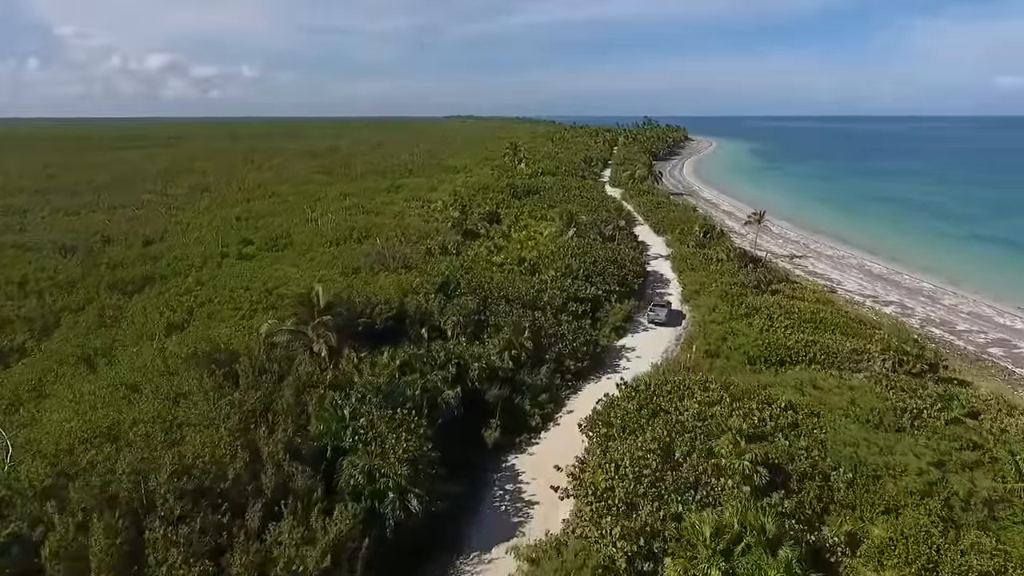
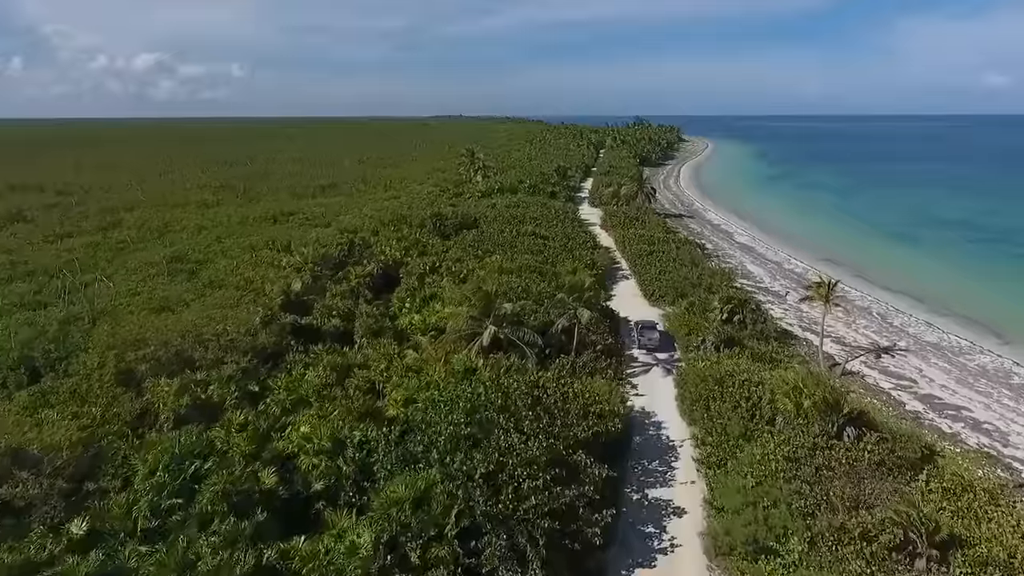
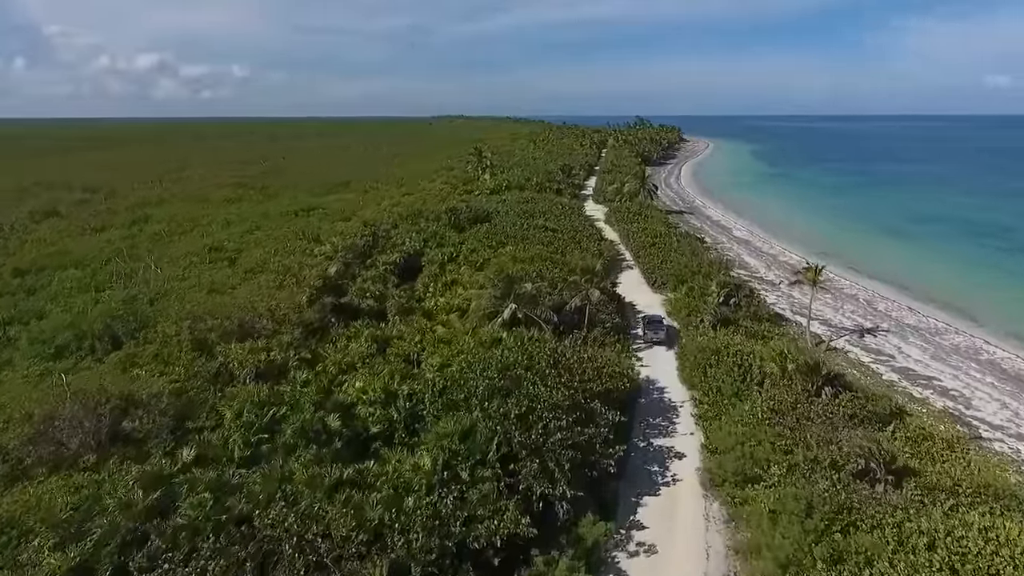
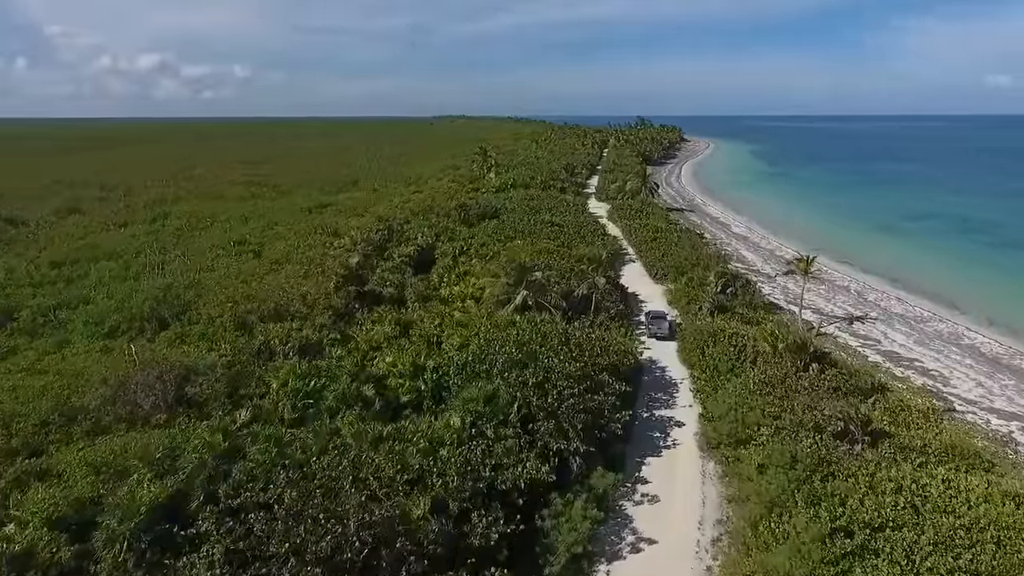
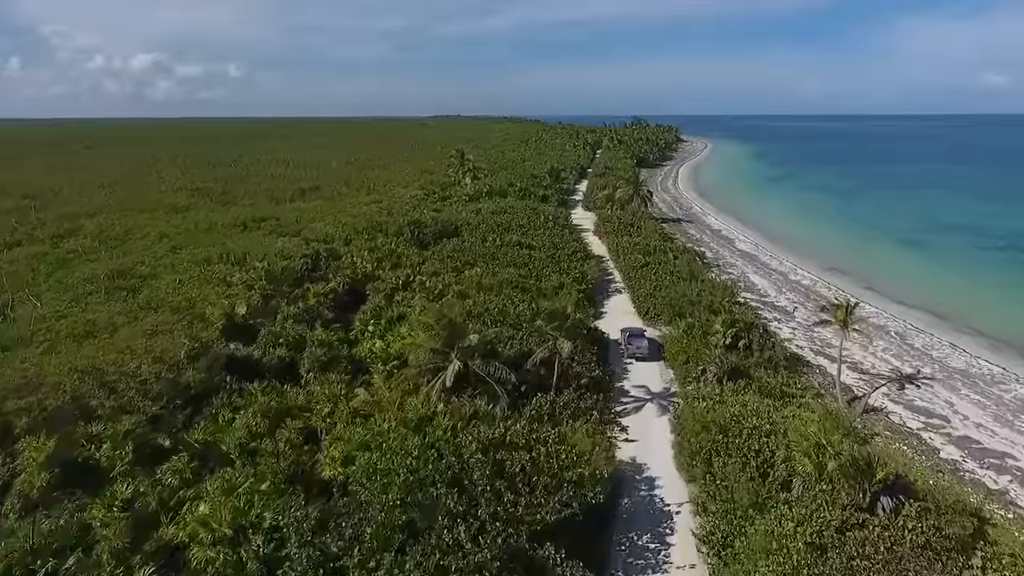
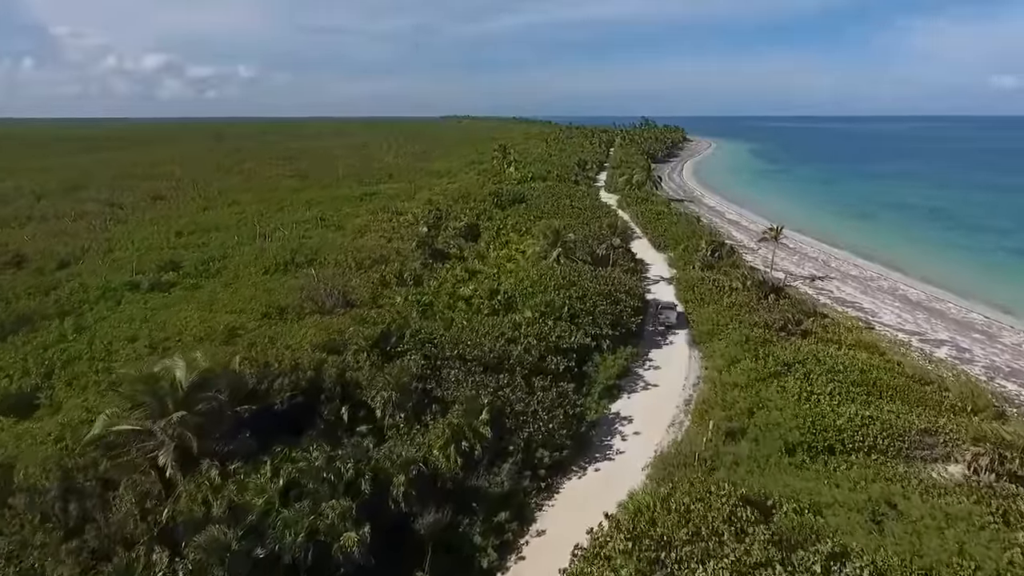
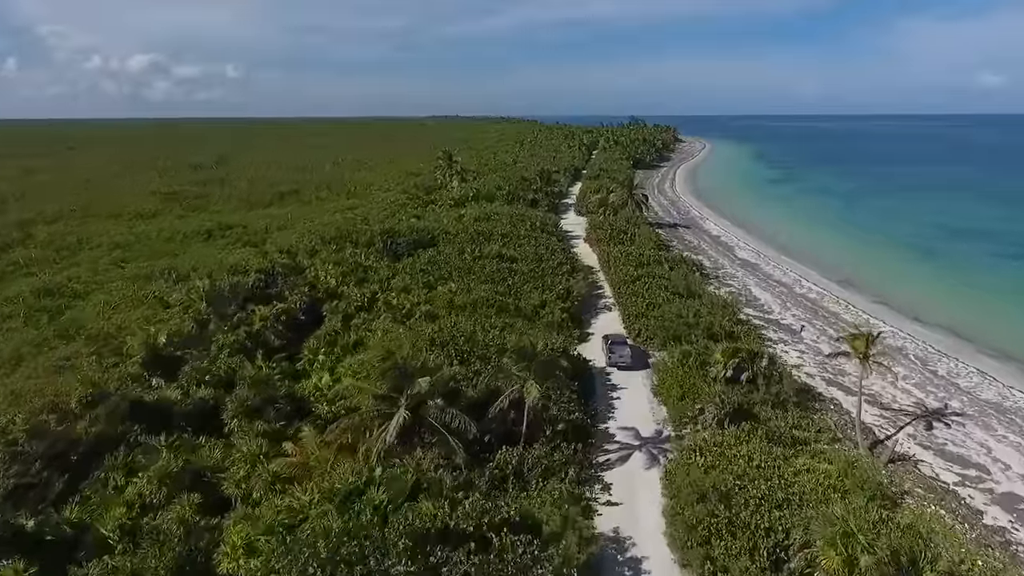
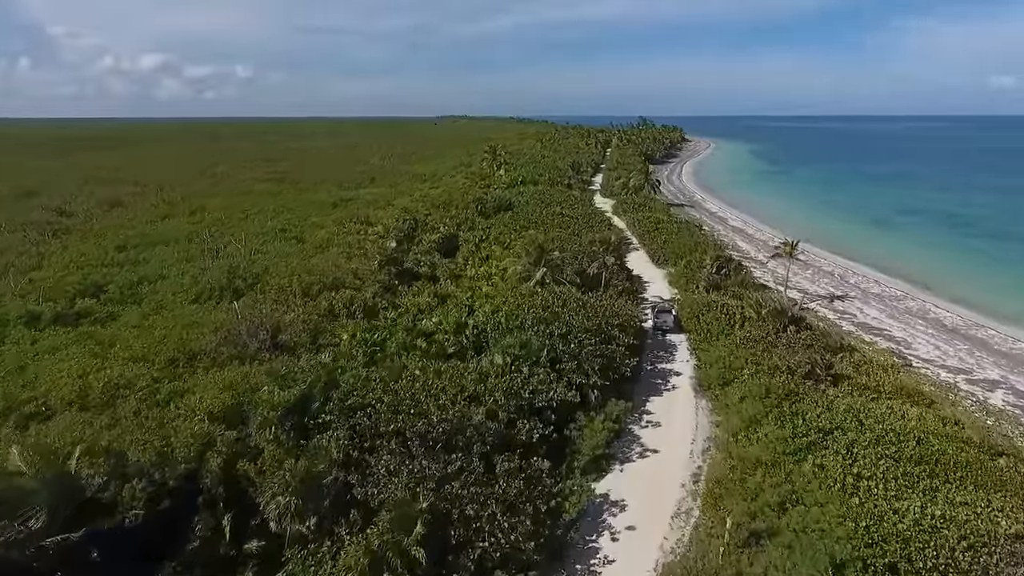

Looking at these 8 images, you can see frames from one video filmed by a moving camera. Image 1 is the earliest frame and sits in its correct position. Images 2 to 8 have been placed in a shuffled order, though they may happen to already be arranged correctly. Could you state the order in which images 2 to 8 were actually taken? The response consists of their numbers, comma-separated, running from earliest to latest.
6, 8, 4, 3, 2, 5, 7
